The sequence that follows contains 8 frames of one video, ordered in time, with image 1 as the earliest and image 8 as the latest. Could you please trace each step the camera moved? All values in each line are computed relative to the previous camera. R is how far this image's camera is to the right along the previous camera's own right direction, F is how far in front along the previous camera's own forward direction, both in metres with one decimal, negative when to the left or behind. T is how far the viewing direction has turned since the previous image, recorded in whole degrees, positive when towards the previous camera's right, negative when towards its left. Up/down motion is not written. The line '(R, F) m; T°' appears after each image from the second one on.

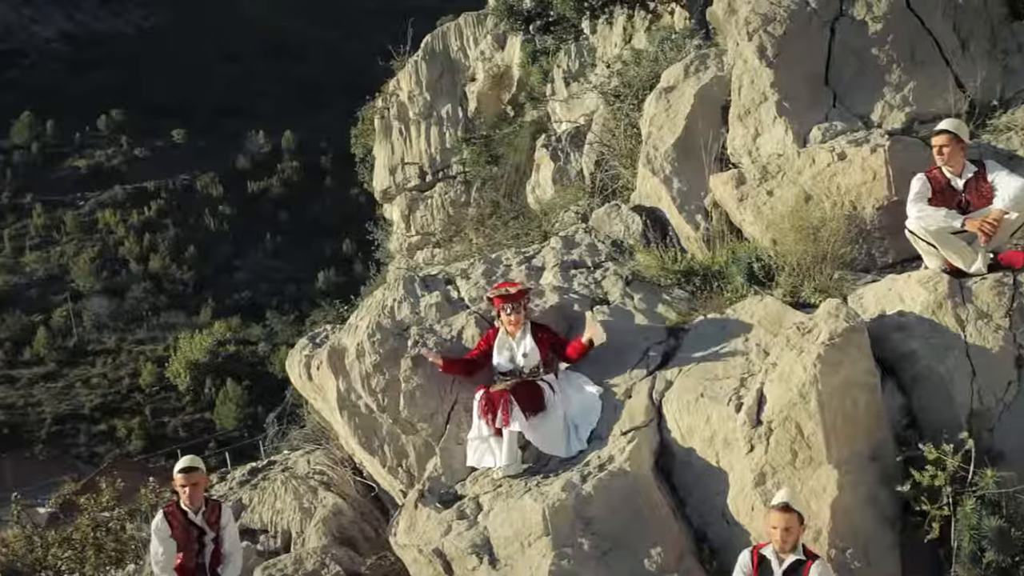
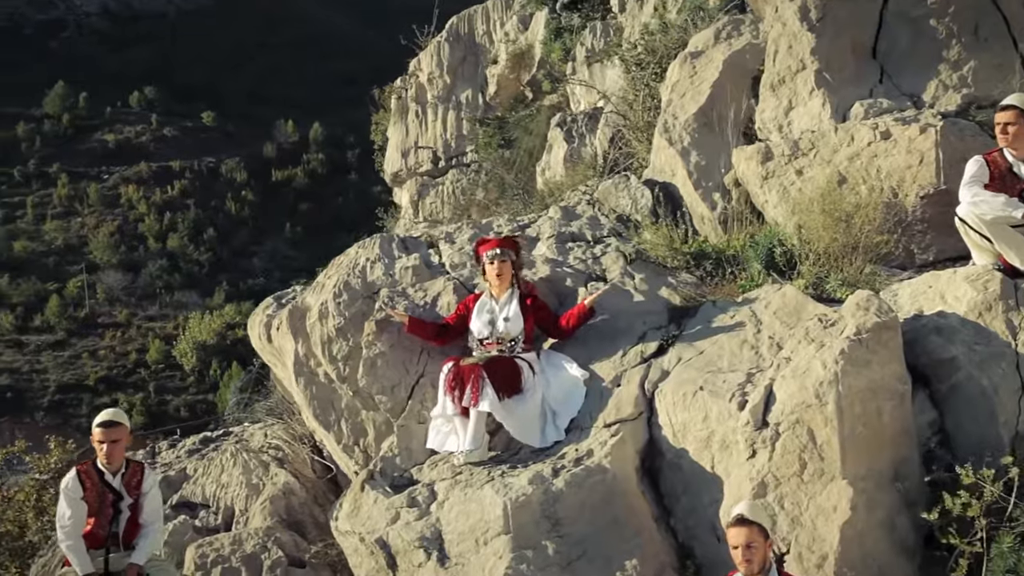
(+0.1, +0.8) m; -1°
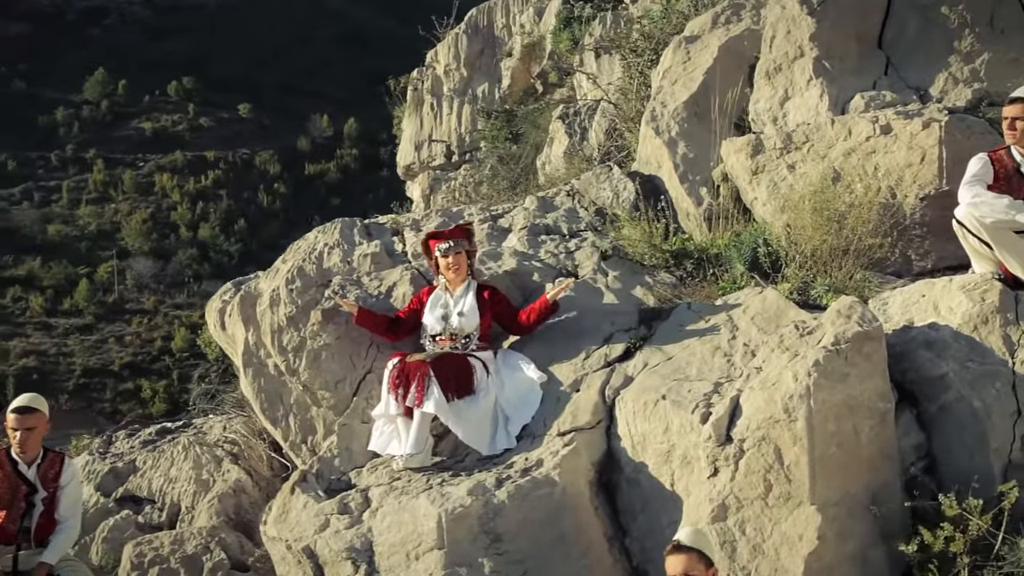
(+0.3, +0.5) m; -1°
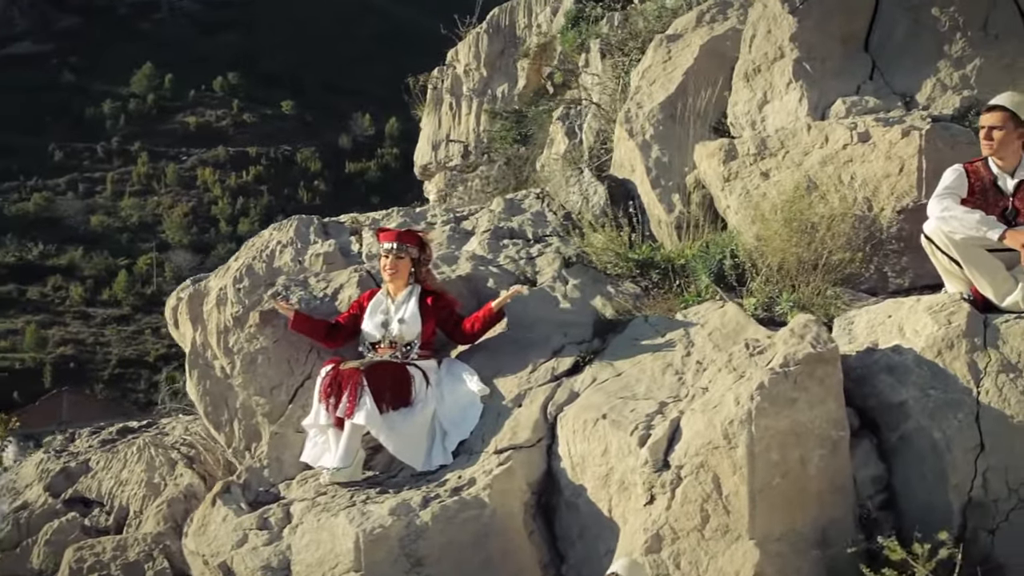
(+0.3, +0.3) m; -2°
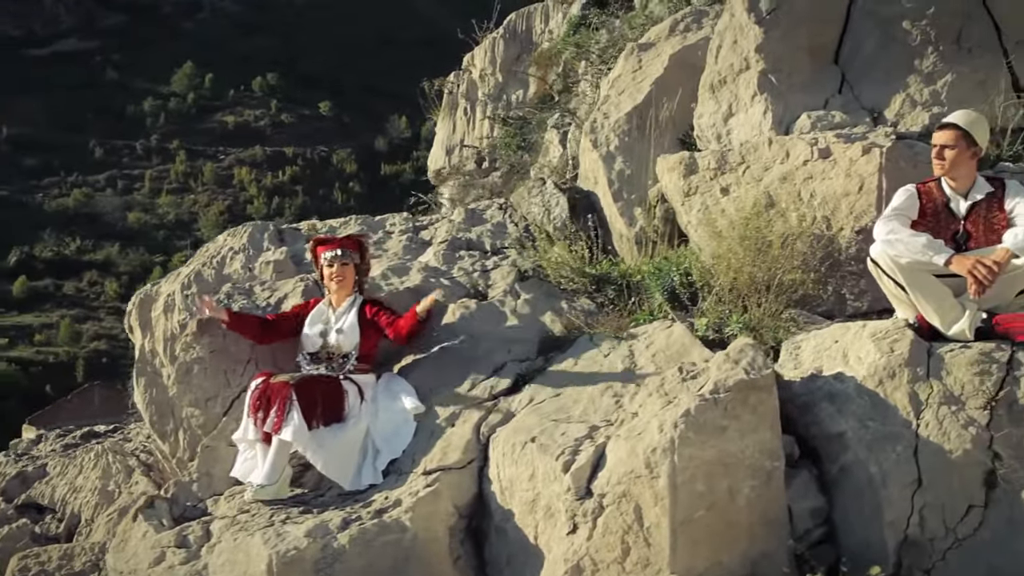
(+0.3, +0.2) m; -1°
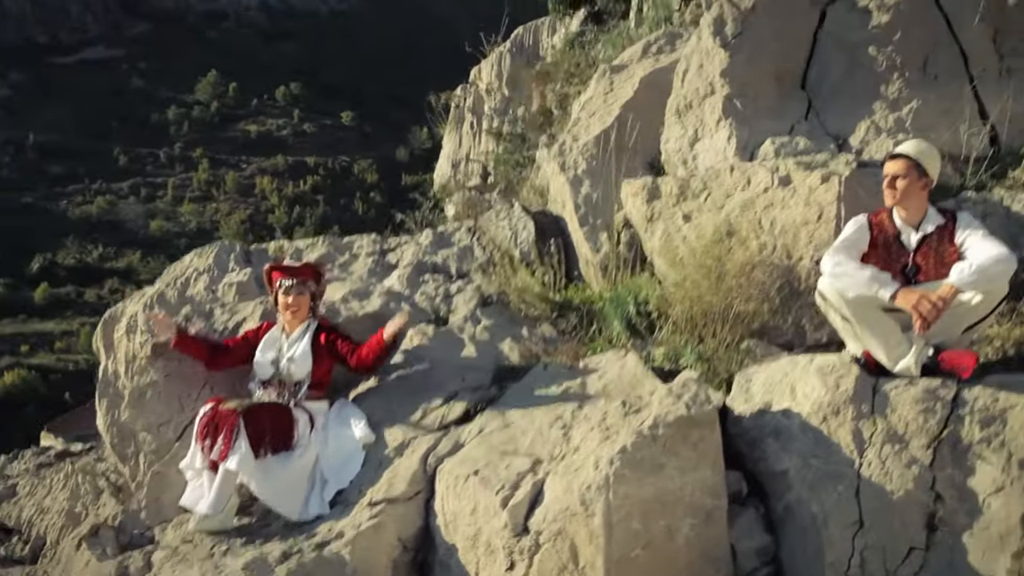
(+0.2, +0.1) m; -1°
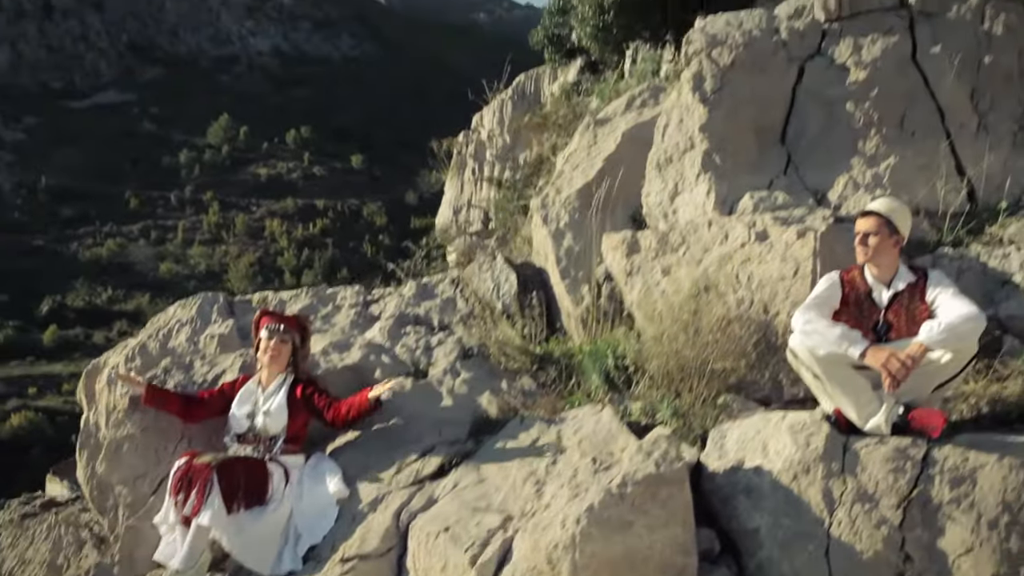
(+0.1, 0.0) m; 0°
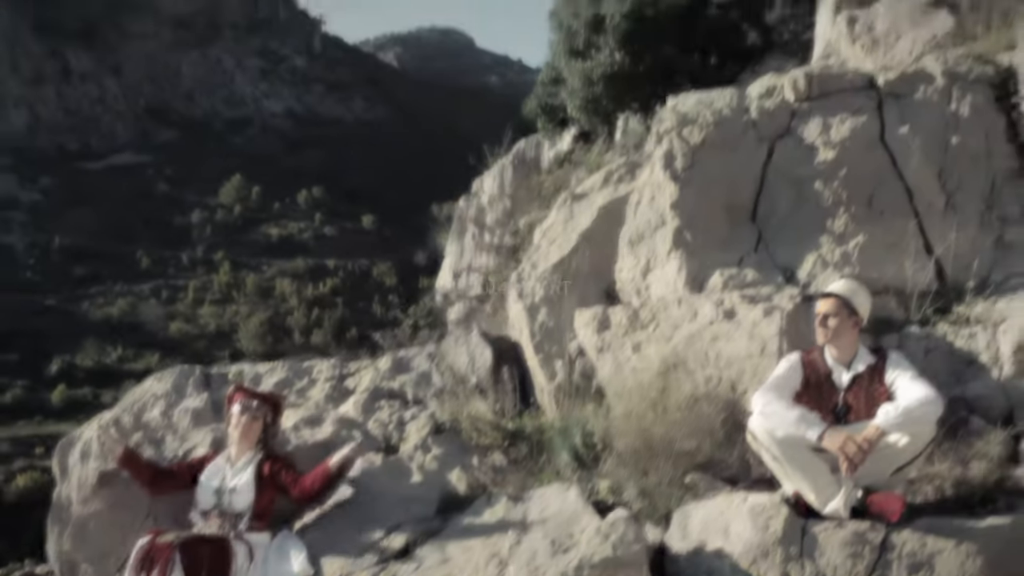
(+0.2, 0.0) m; 0°
